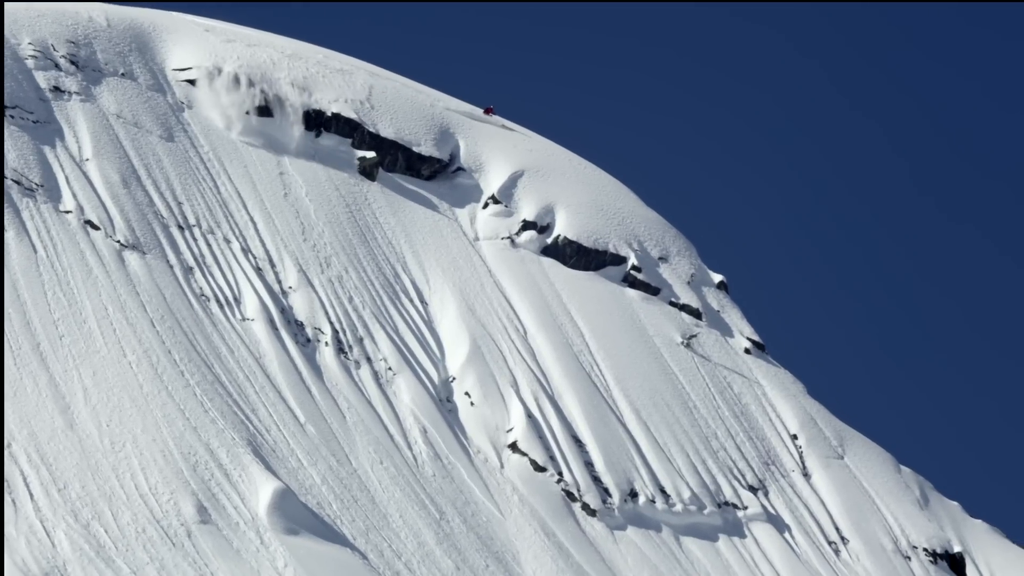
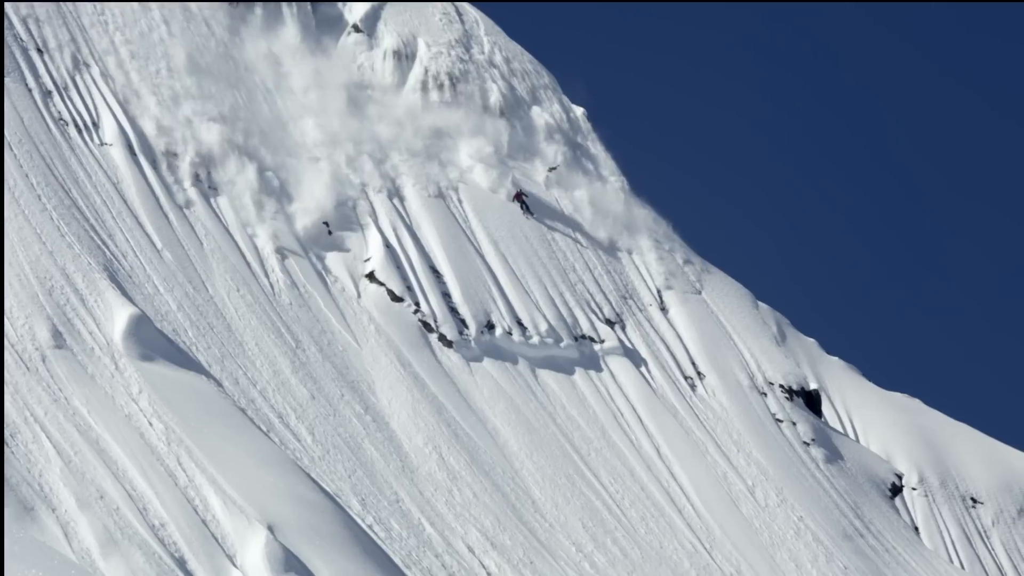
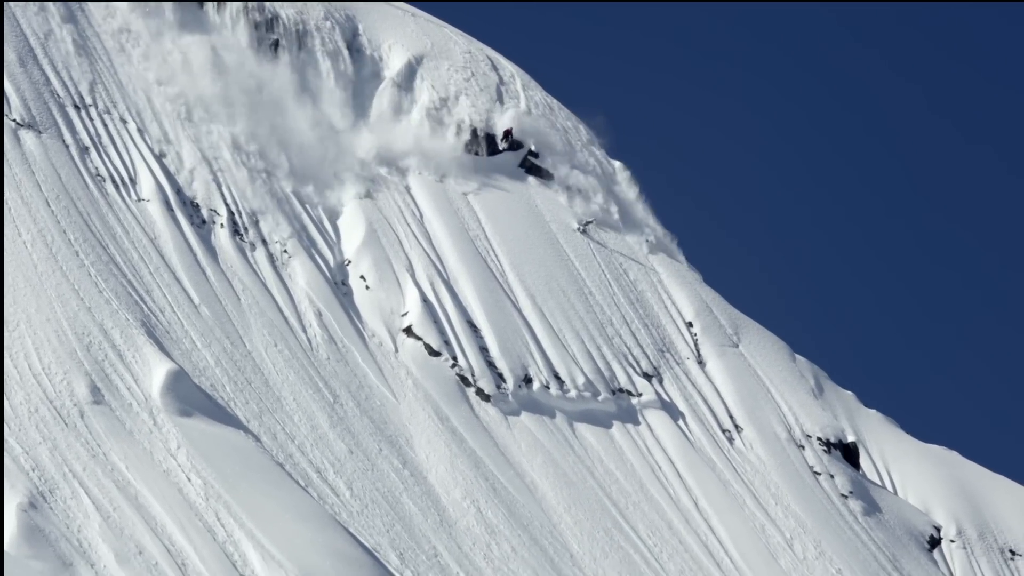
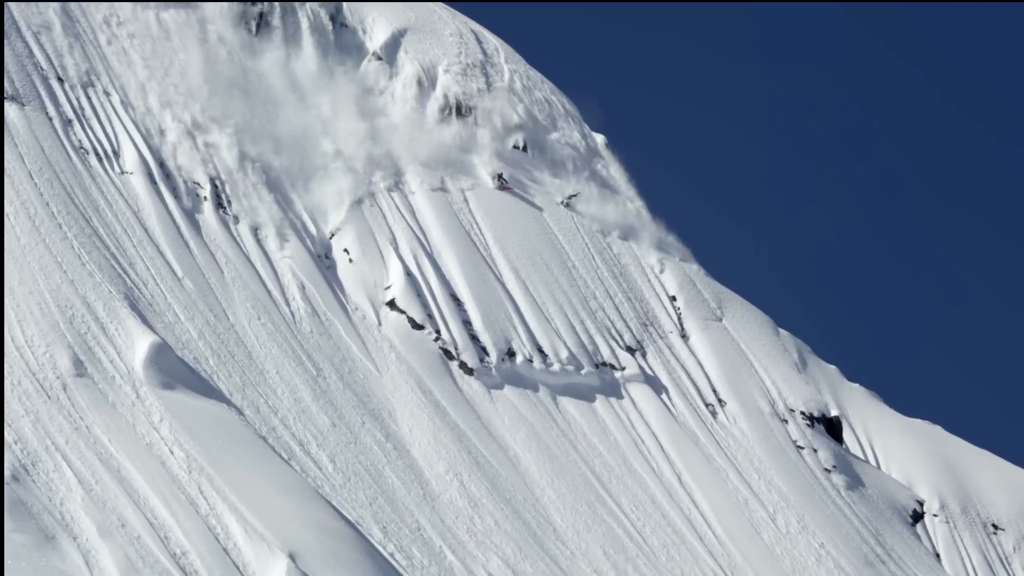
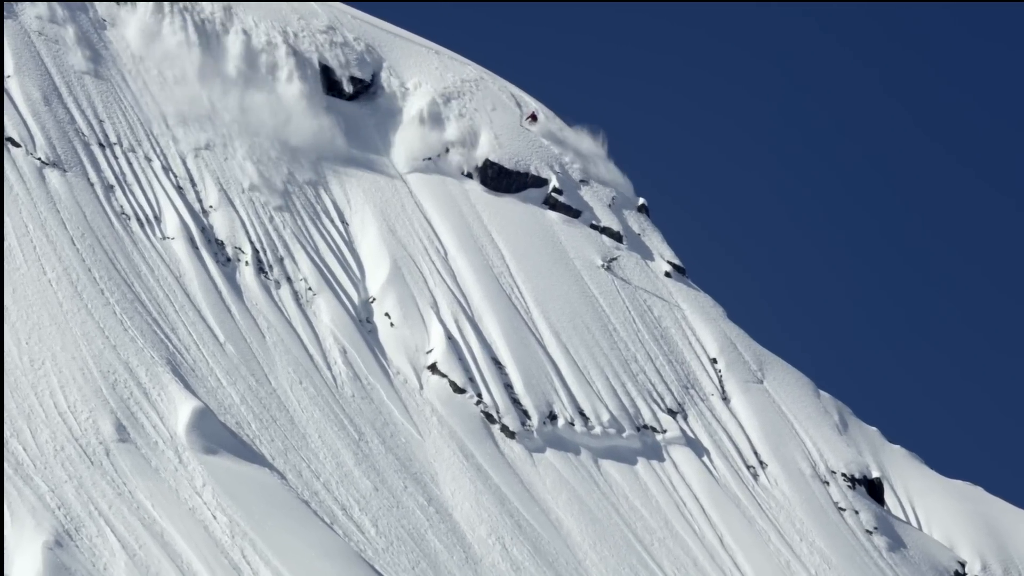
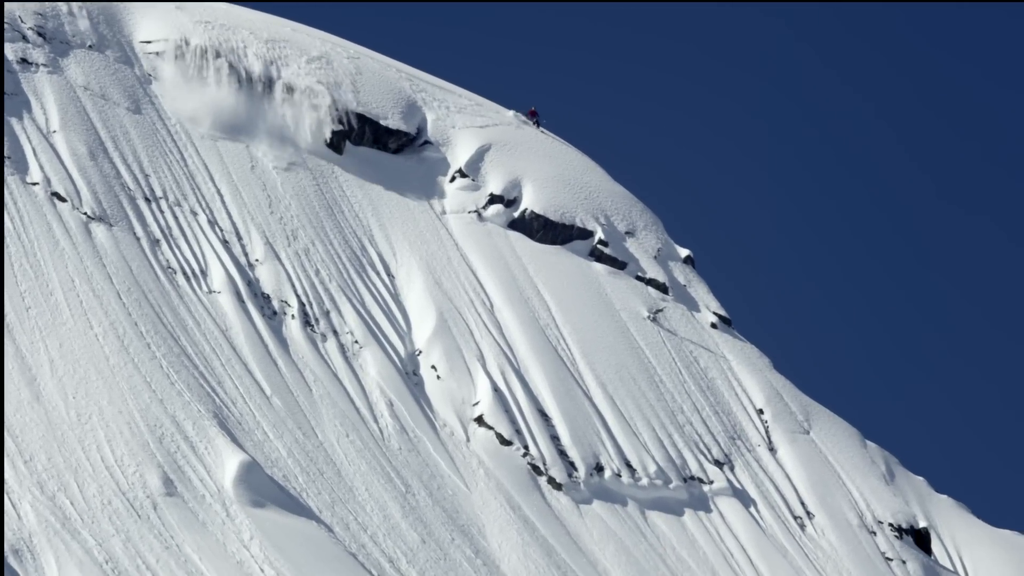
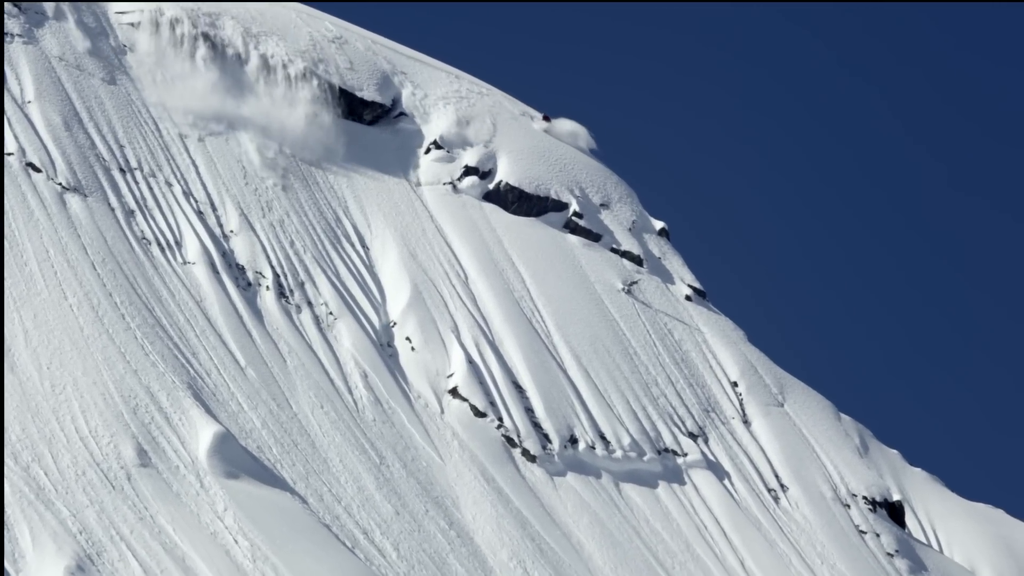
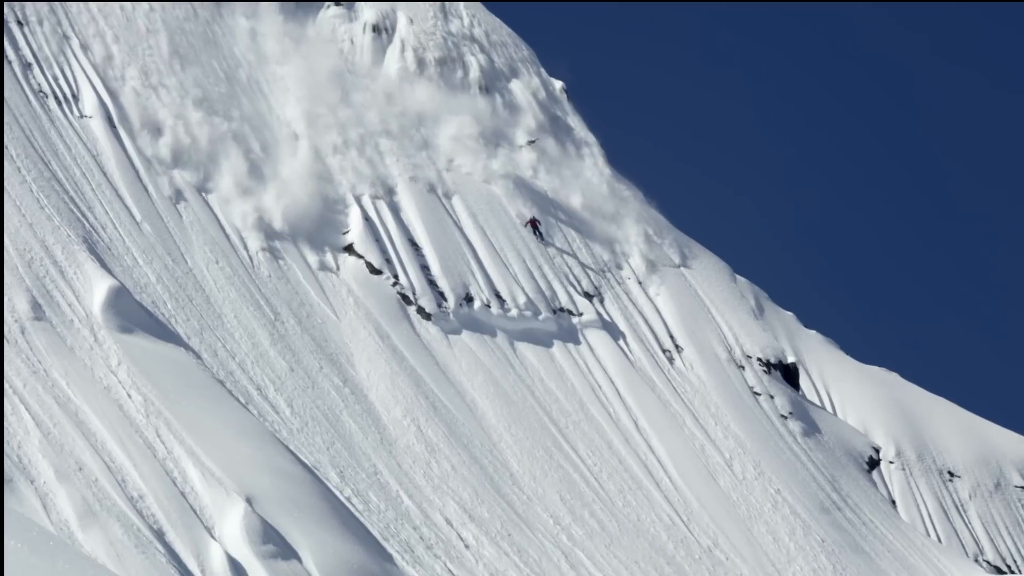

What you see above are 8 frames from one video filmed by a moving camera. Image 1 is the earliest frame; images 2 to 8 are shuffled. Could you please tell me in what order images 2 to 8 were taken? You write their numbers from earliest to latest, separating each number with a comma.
6, 7, 5, 3, 4, 2, 8
